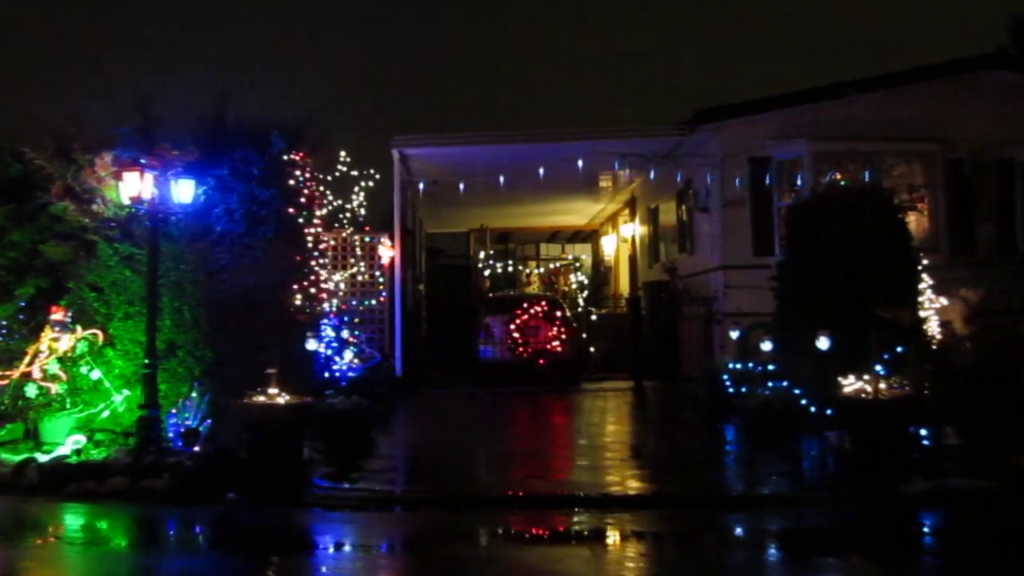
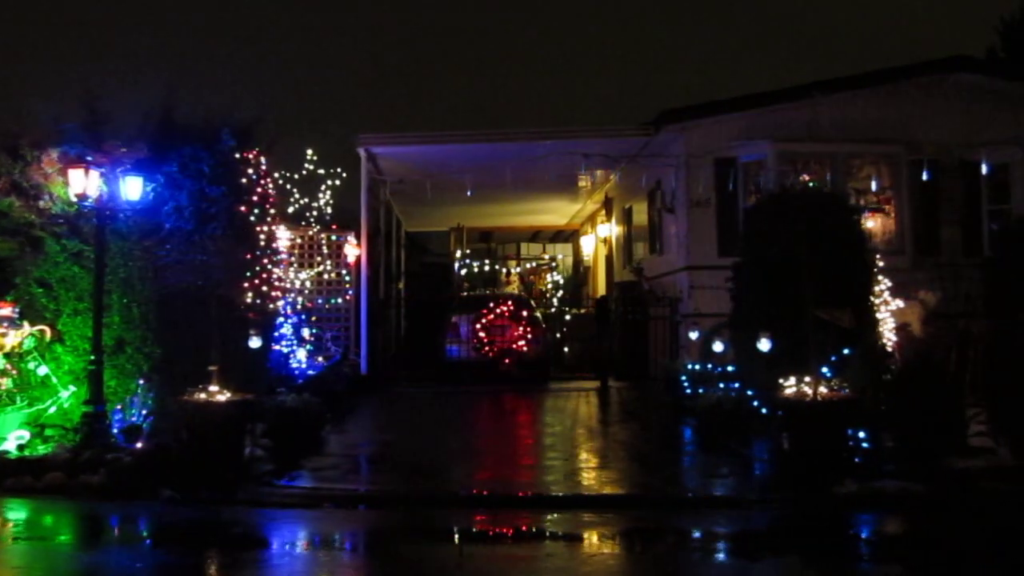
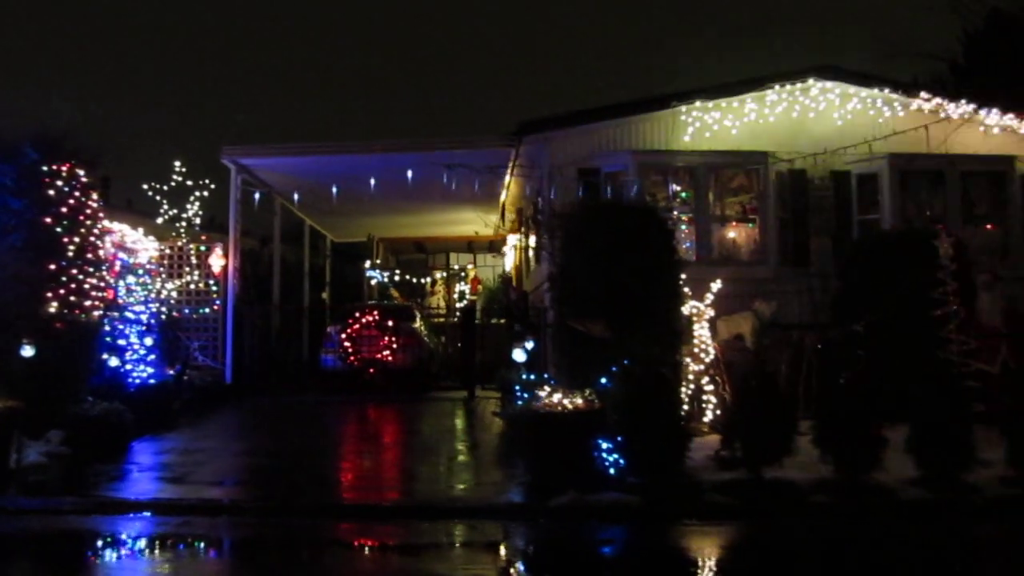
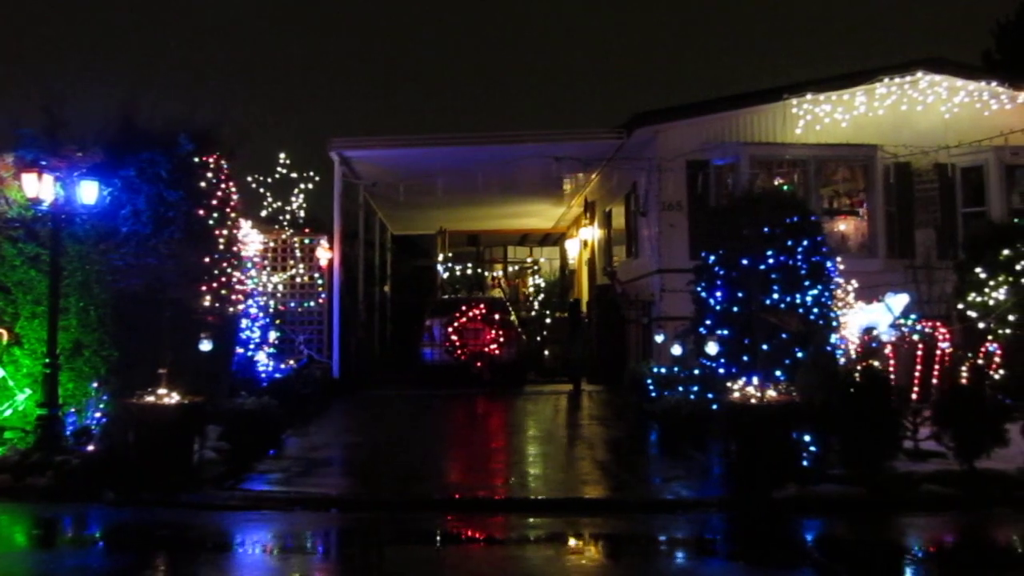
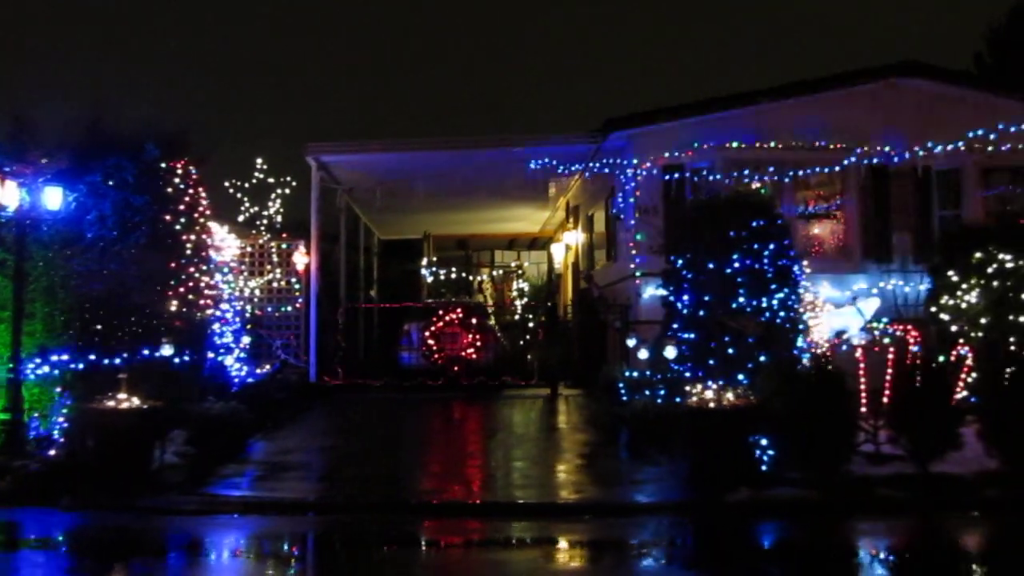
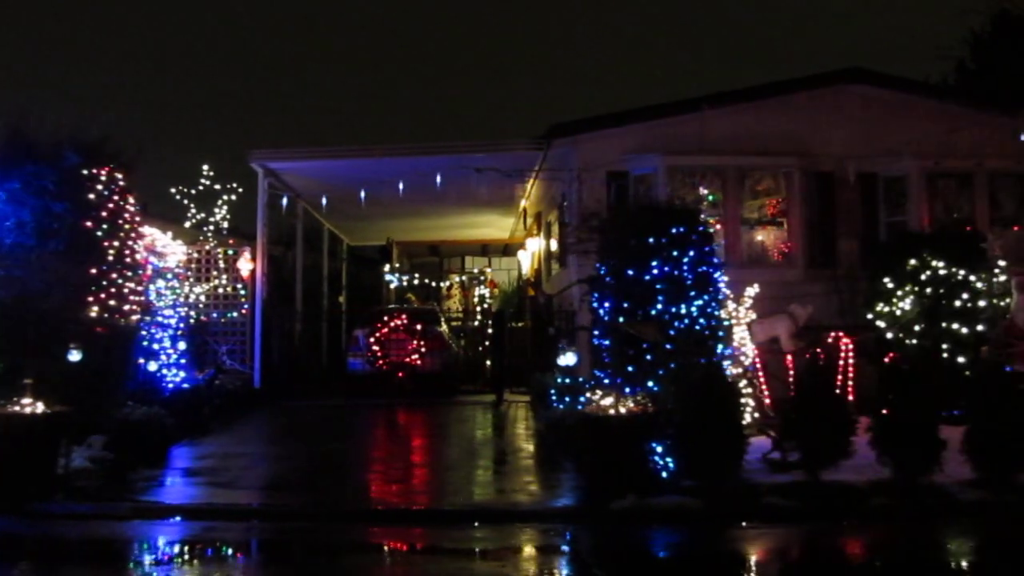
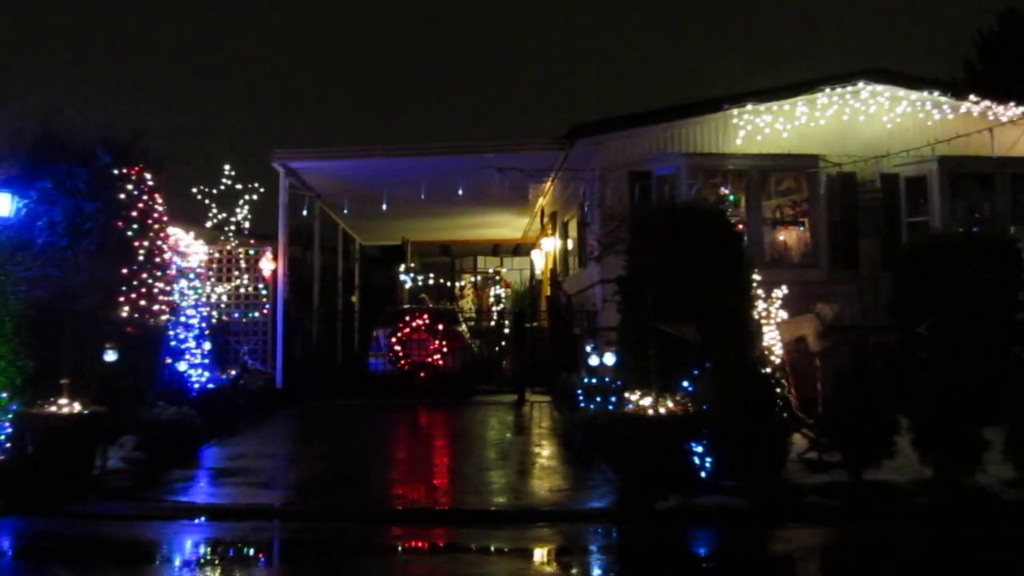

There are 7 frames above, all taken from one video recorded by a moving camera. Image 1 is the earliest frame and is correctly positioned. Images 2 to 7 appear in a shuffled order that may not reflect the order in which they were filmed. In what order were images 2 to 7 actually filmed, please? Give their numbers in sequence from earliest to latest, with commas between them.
2, 4, 5, 7, 6, 3
